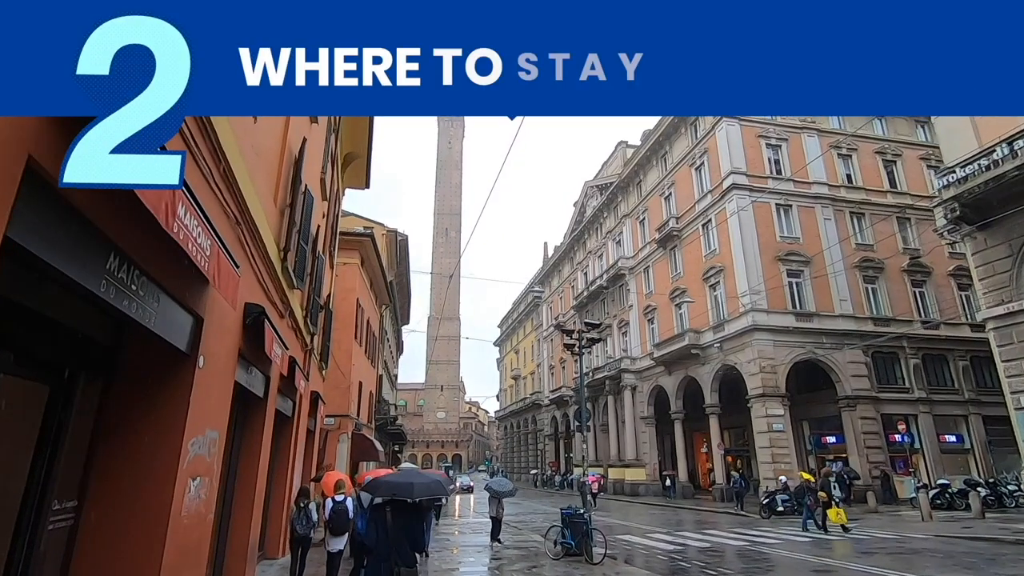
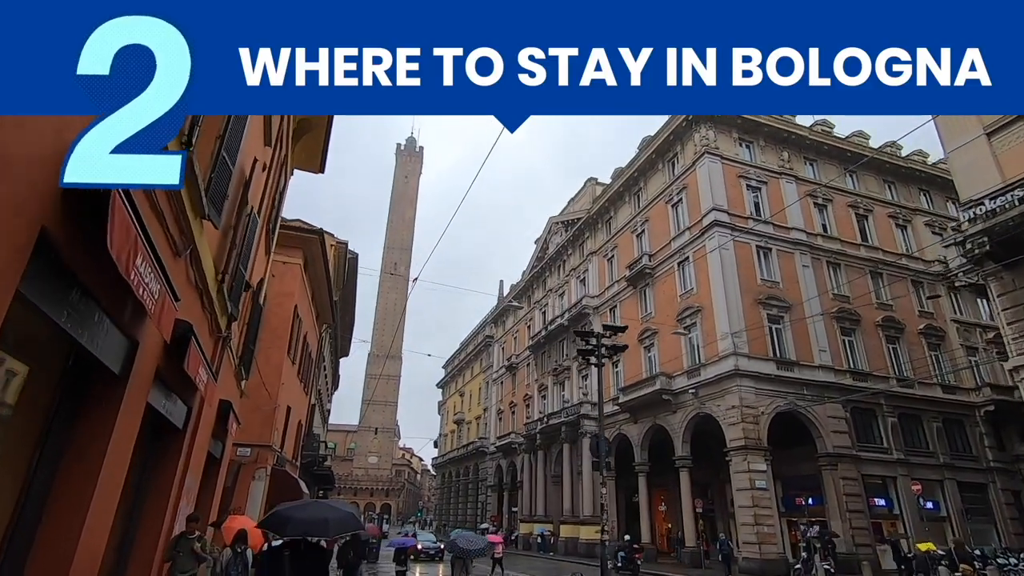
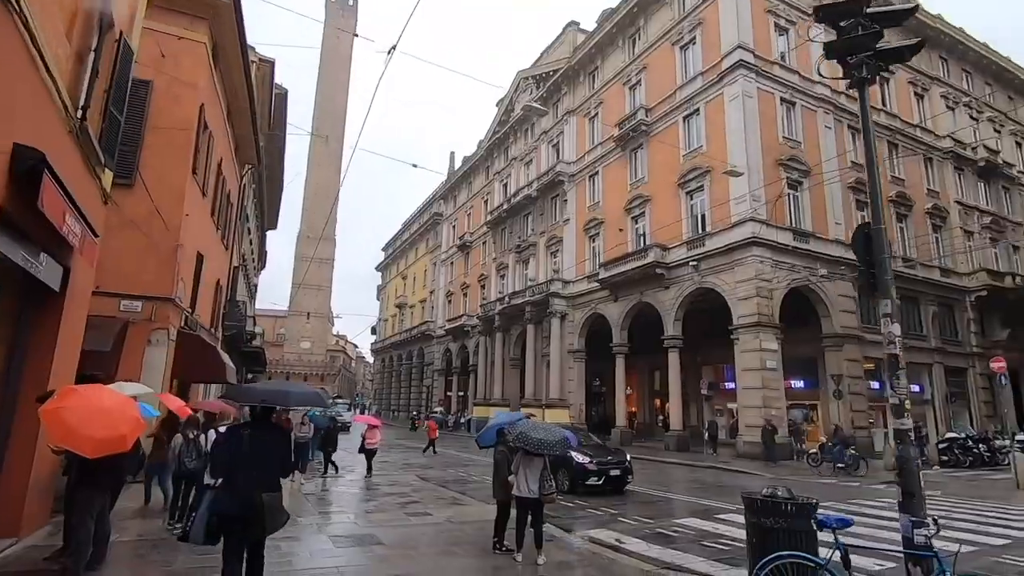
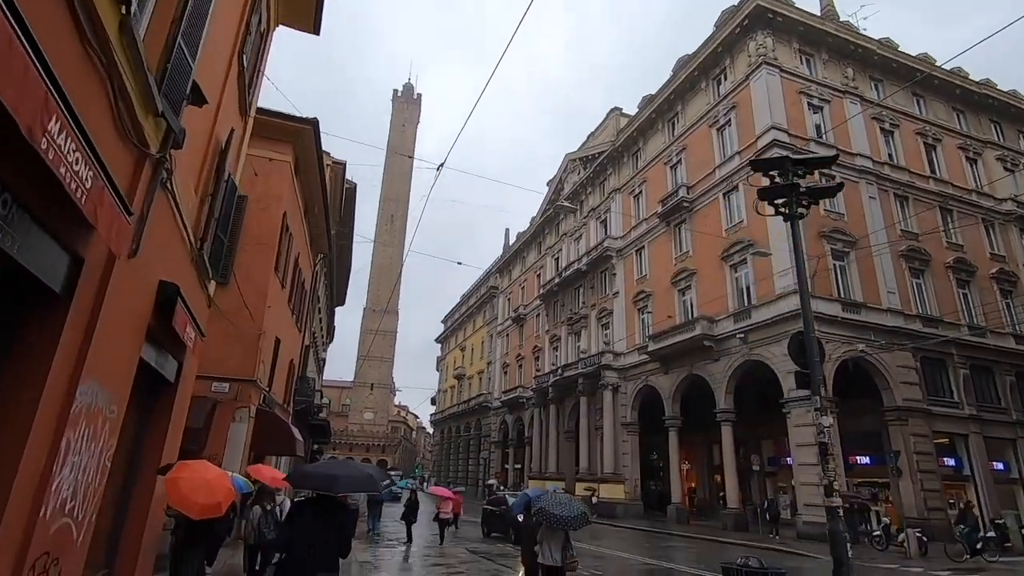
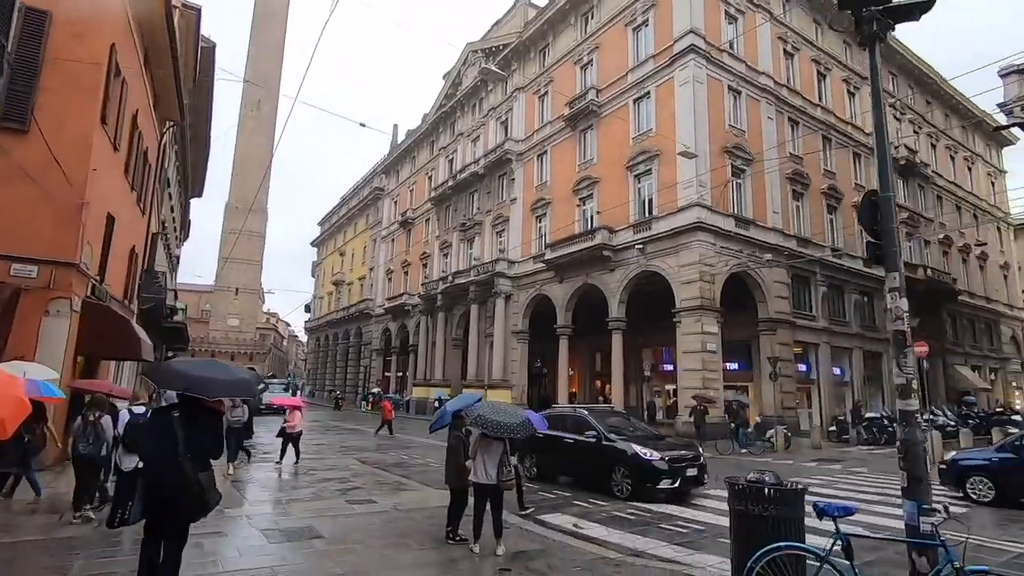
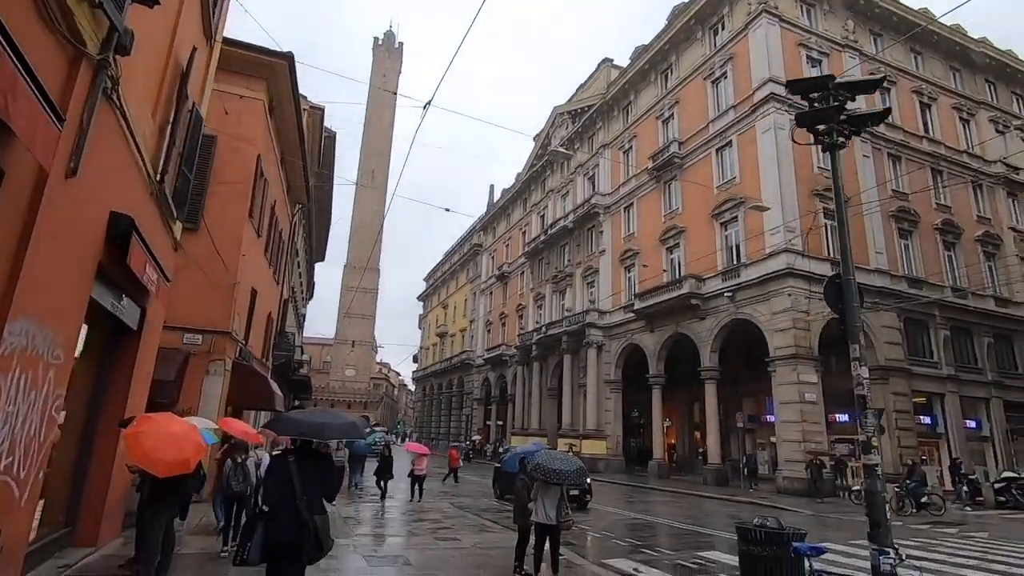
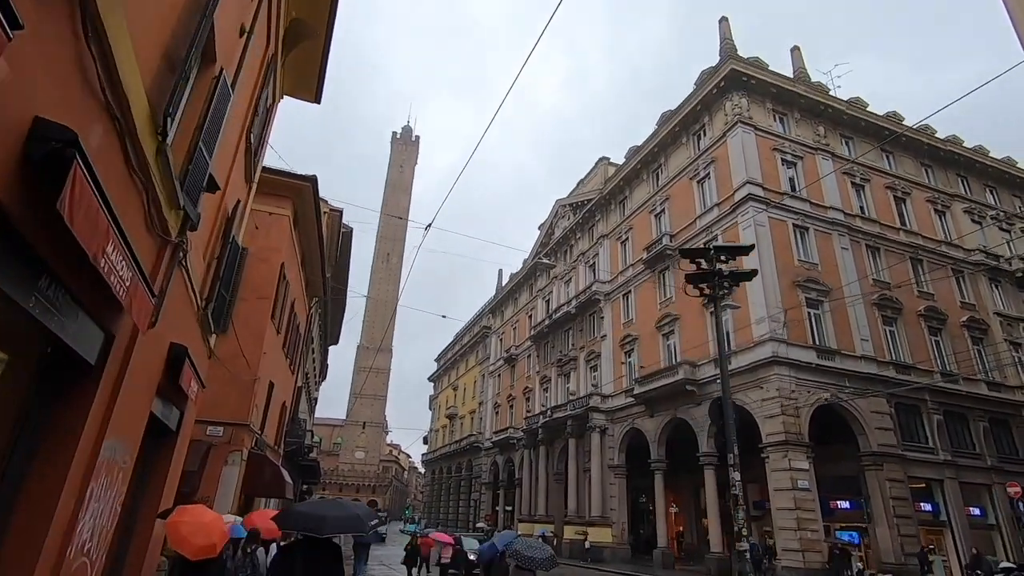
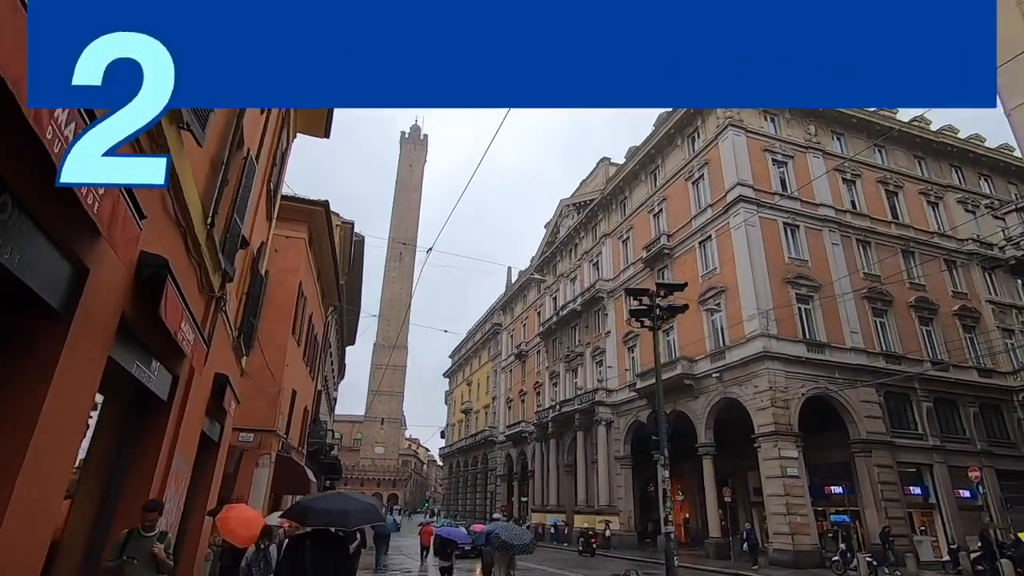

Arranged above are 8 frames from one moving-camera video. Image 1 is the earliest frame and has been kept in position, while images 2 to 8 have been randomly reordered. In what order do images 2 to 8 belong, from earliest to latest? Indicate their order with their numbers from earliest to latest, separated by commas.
2, 8, 7, 4, 6, 3, 5
